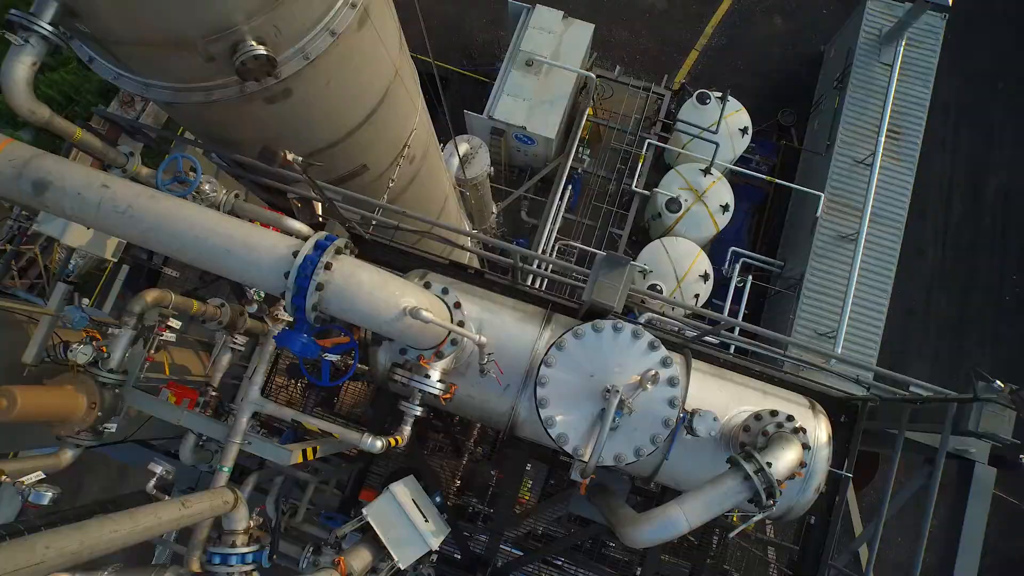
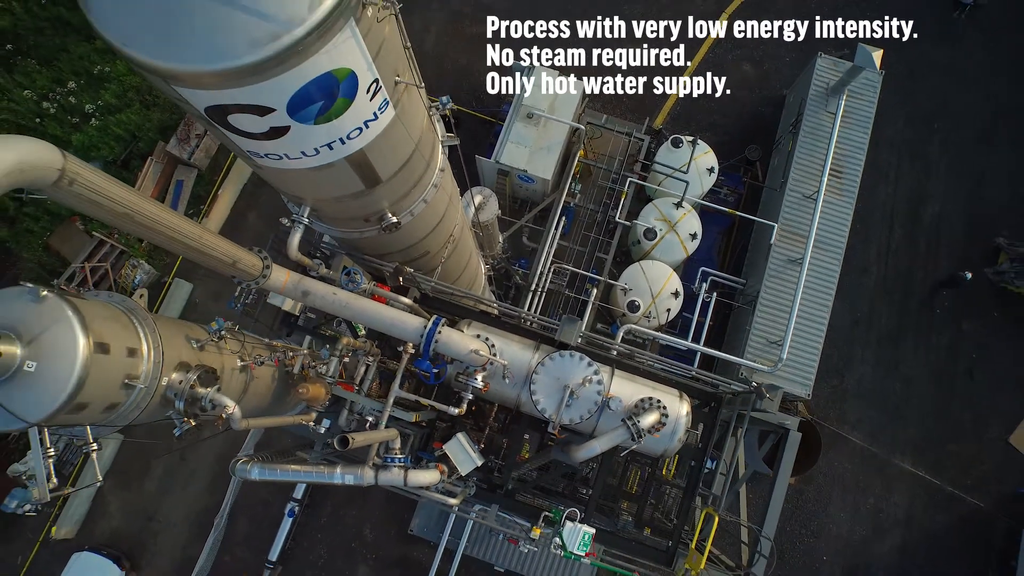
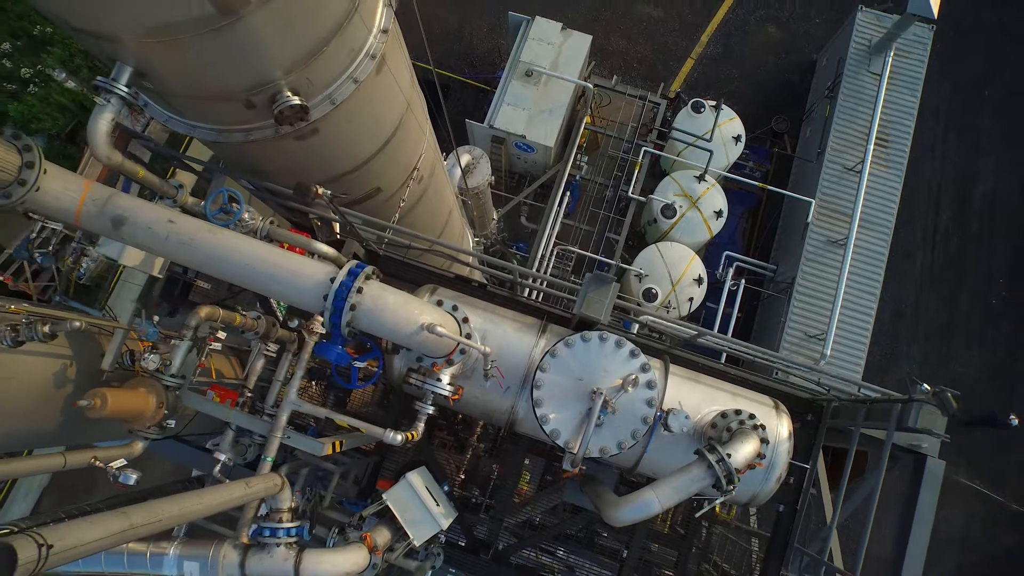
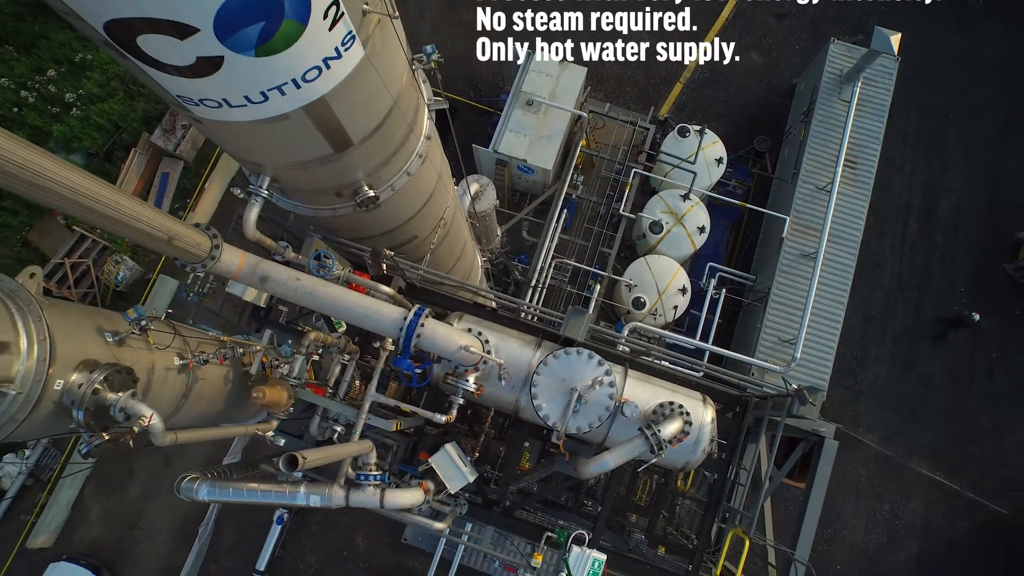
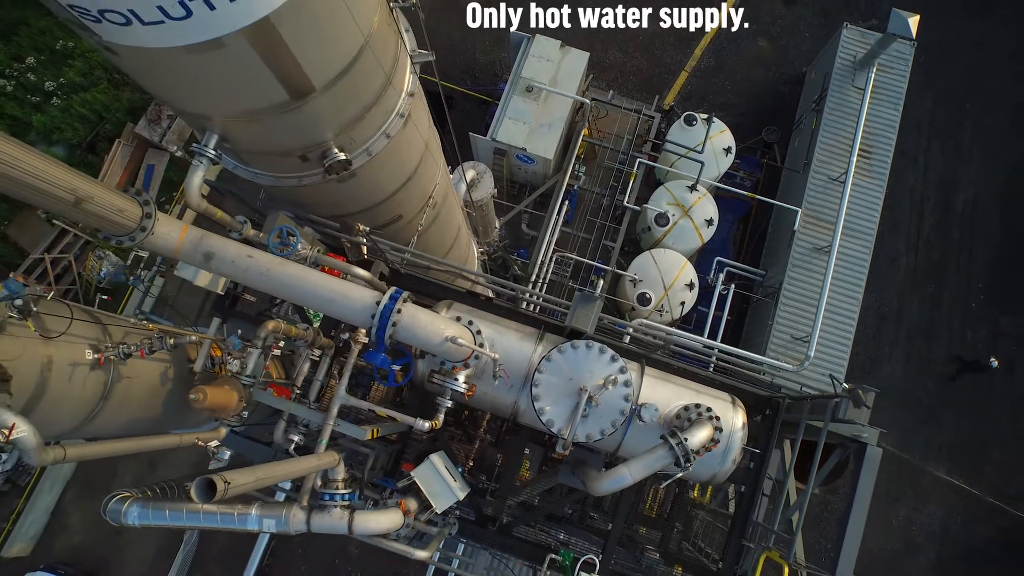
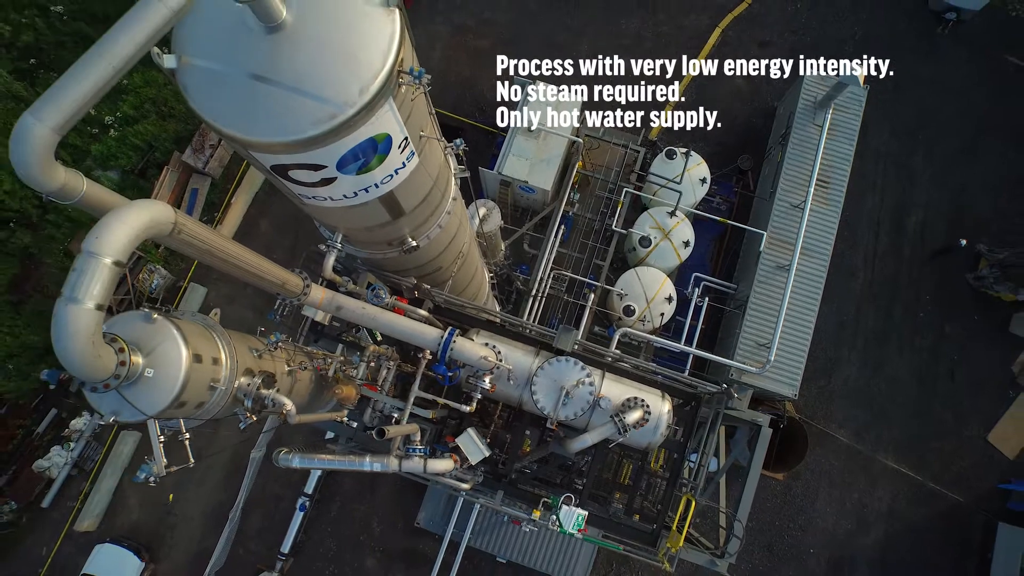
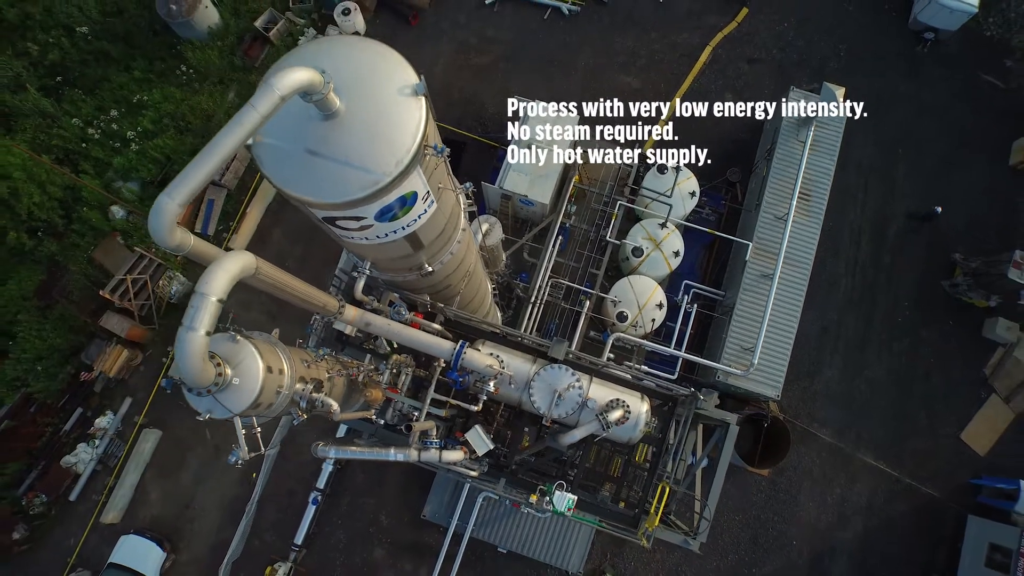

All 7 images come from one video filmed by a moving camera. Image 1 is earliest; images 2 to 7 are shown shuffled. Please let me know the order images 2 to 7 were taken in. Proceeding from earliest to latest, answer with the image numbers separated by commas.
3, 5, 4, 2, 6, 7
